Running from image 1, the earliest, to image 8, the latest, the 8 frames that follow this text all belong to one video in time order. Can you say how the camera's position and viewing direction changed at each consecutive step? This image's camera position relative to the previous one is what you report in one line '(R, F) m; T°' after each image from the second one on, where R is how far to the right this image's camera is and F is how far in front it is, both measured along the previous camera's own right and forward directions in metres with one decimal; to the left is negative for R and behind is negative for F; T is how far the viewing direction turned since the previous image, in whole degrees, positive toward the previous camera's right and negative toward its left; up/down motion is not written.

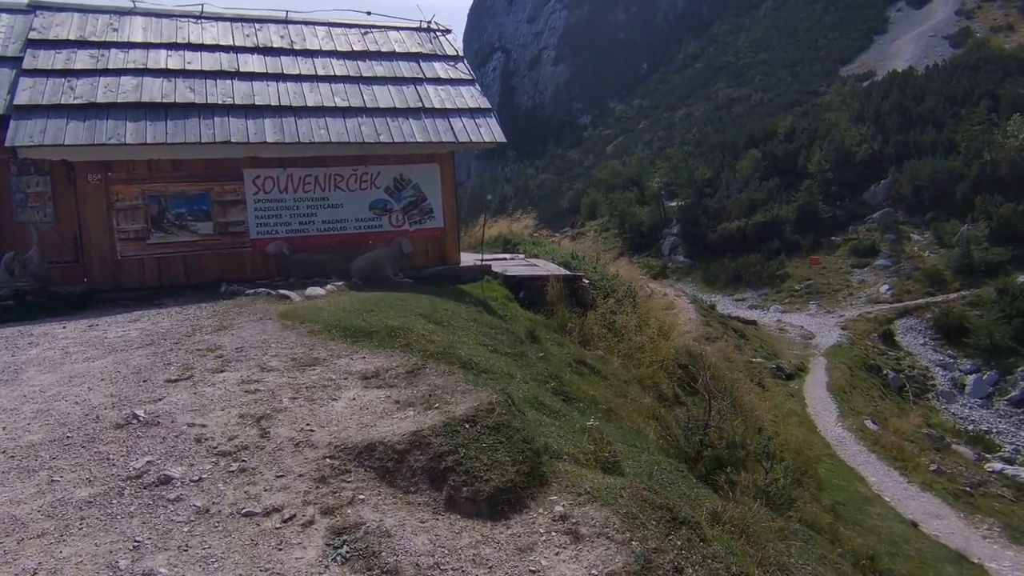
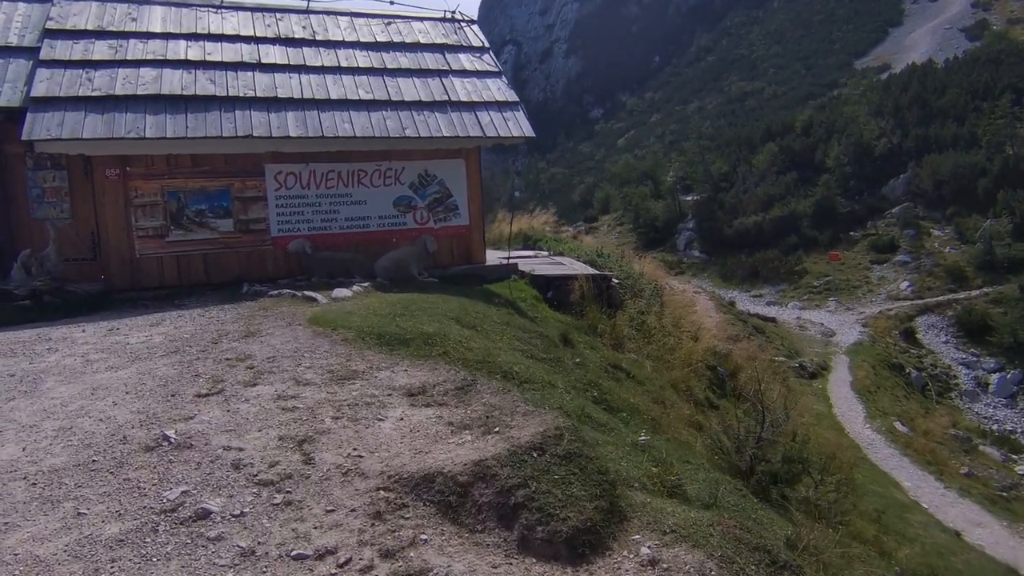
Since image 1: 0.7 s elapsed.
(-0.4, +0.4) m; -1°
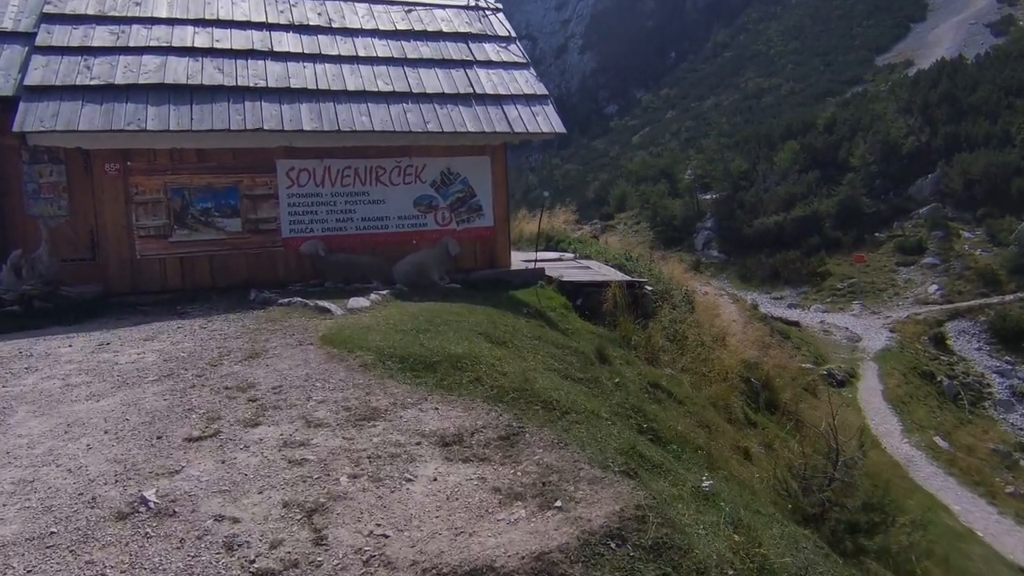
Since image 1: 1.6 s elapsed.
(-0.3, +0.9) m; -1°
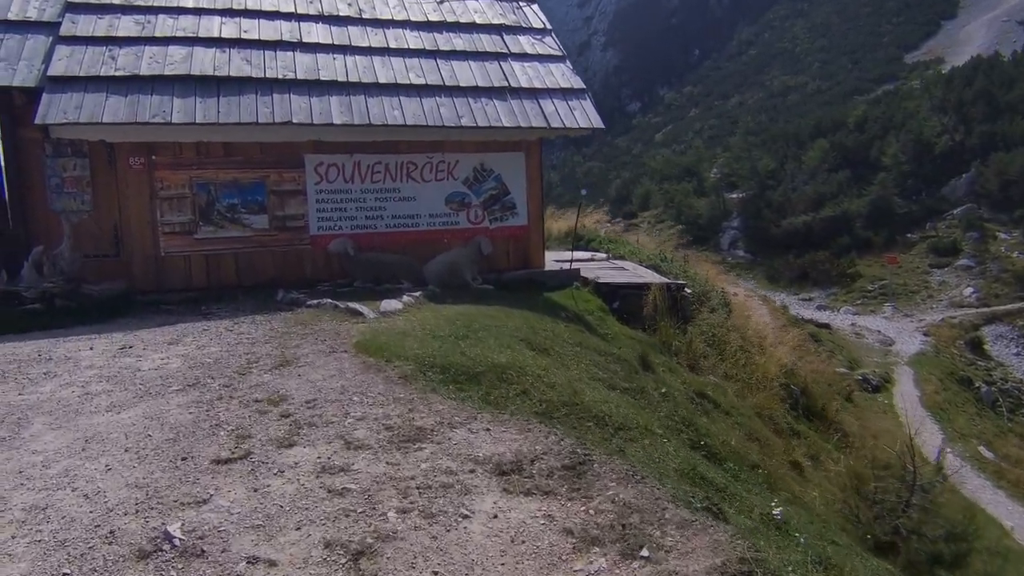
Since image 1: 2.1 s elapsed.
(-0.3, +0.5) m; -1°
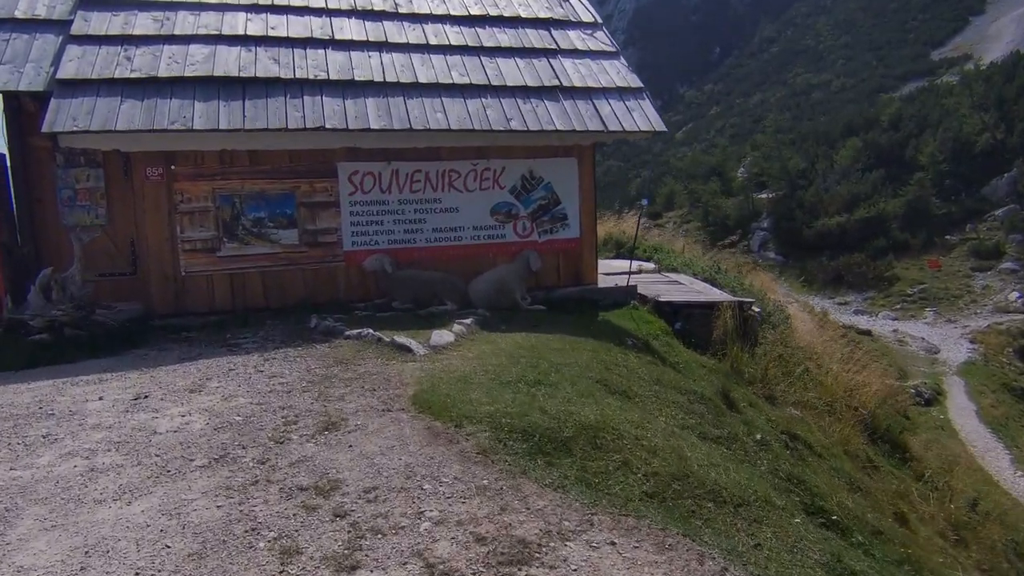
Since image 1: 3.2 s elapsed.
(-0.5, +1.1) m; -1°
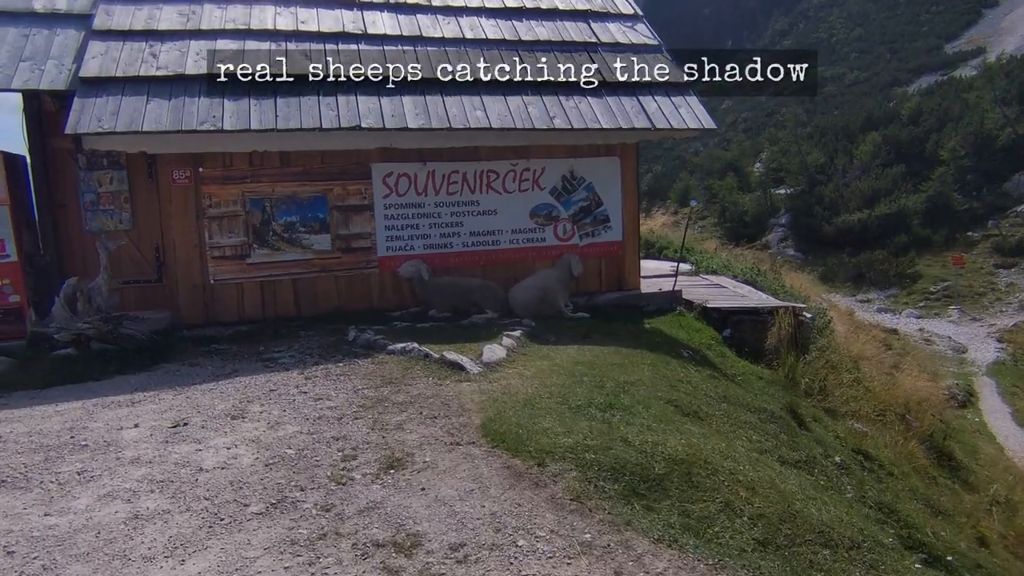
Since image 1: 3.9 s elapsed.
(-0.5, +0.5) m; -1°
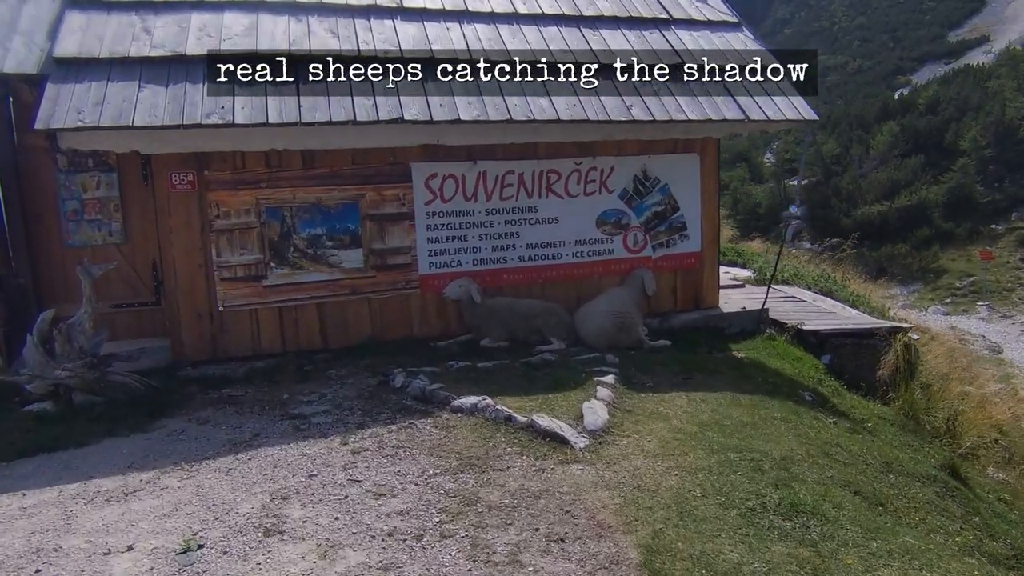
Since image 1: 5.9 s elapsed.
(-0.8, +1.6) m; 0°
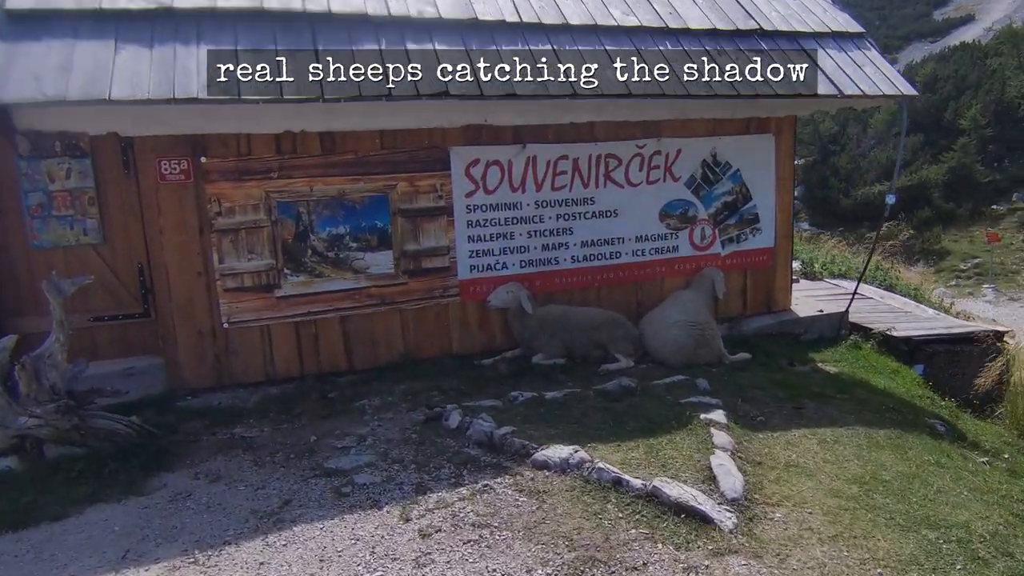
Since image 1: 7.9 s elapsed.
(-0.7, +1.2) m; +1°
